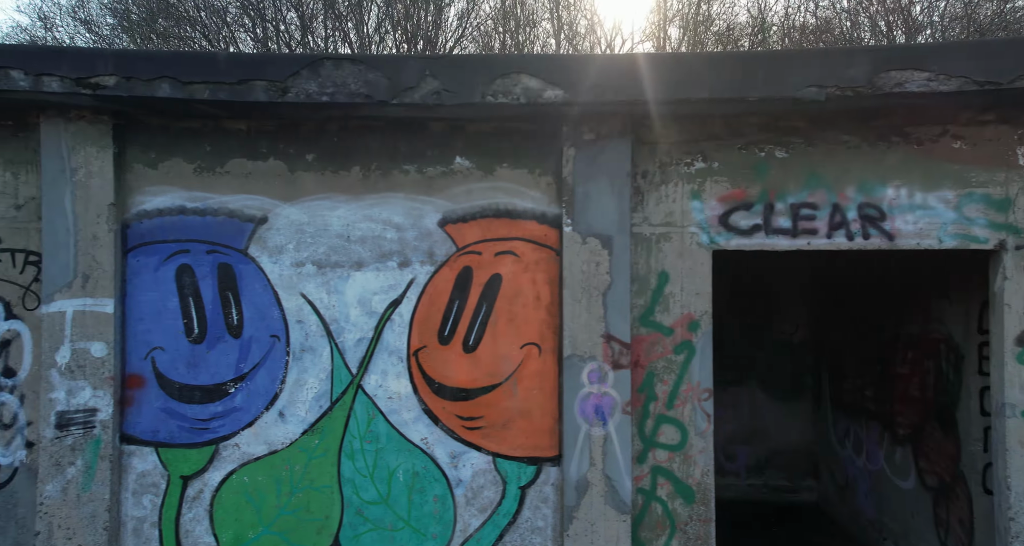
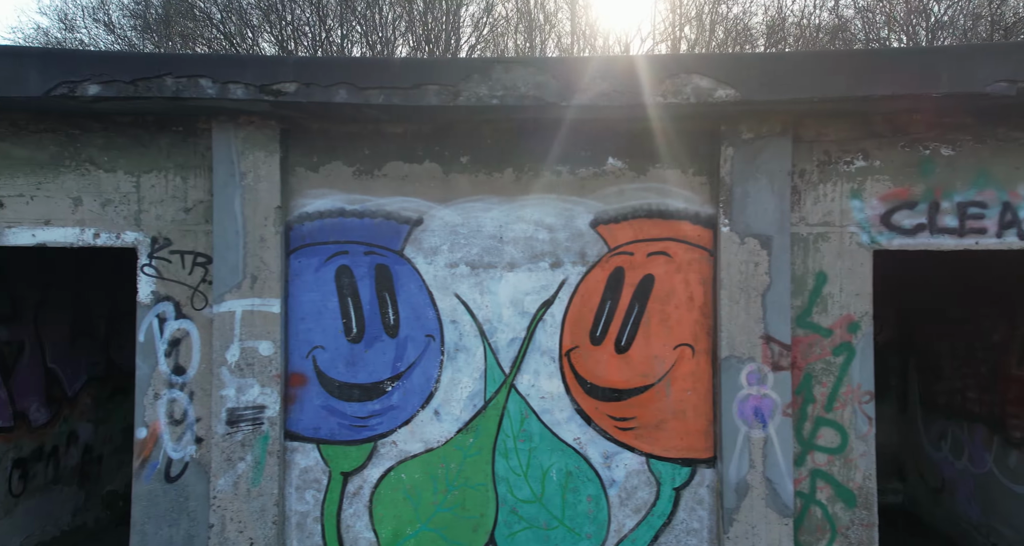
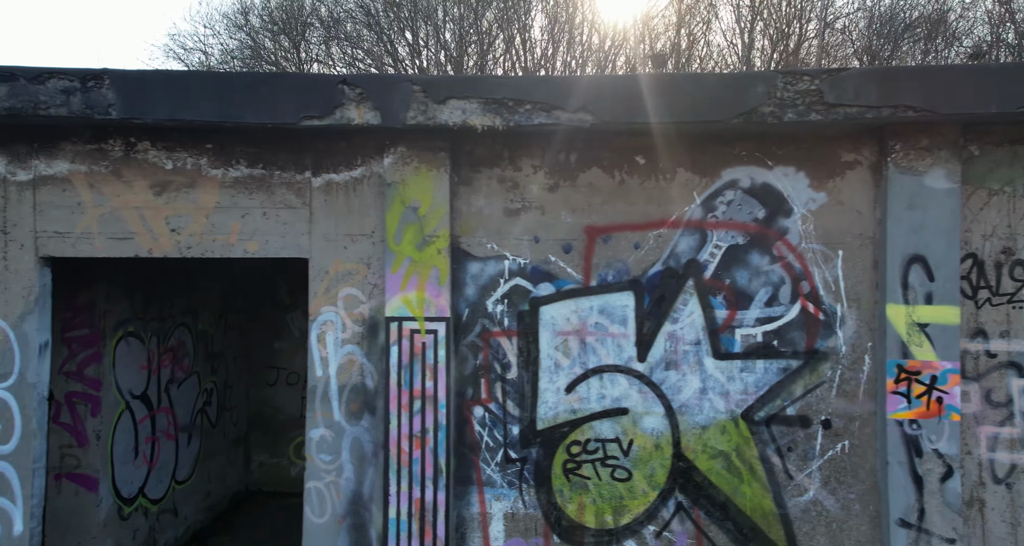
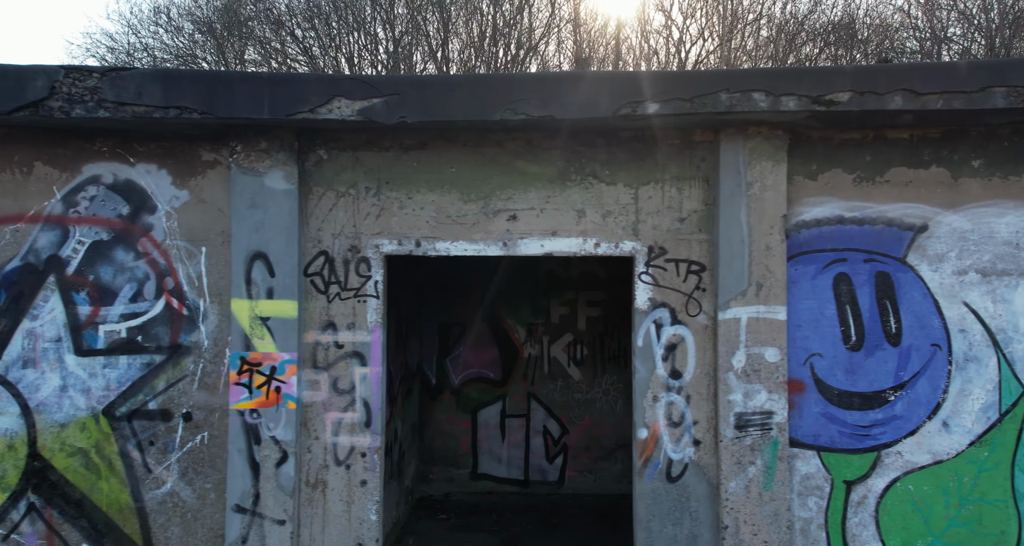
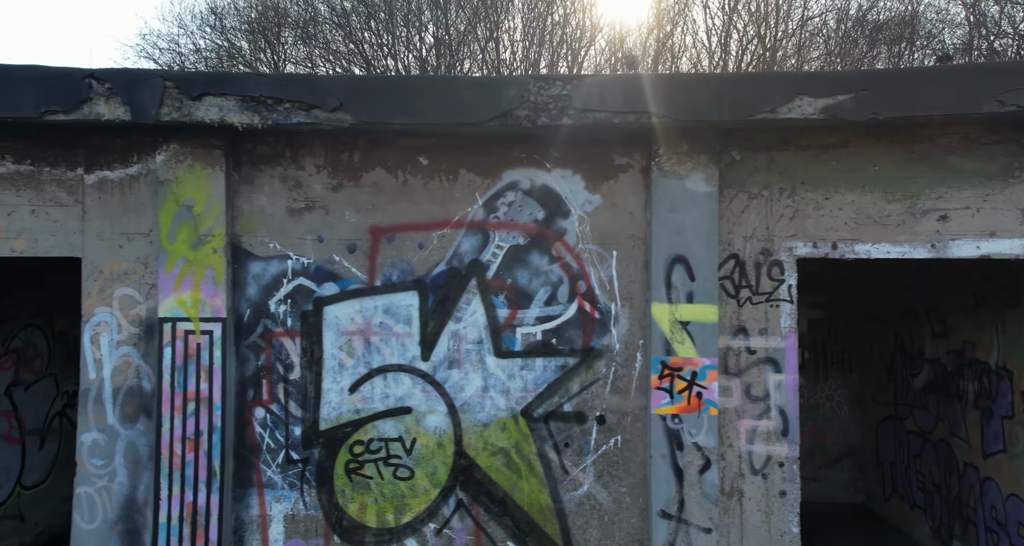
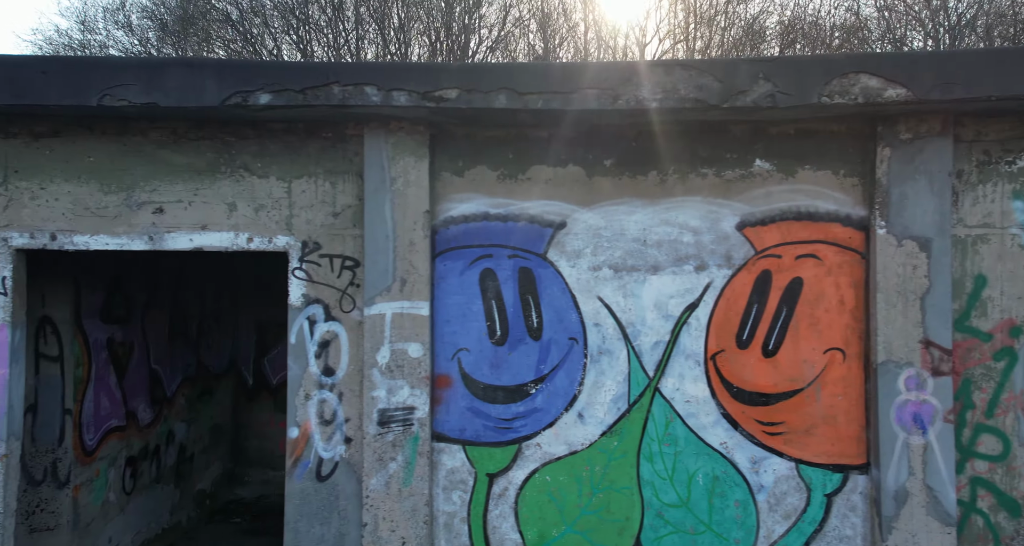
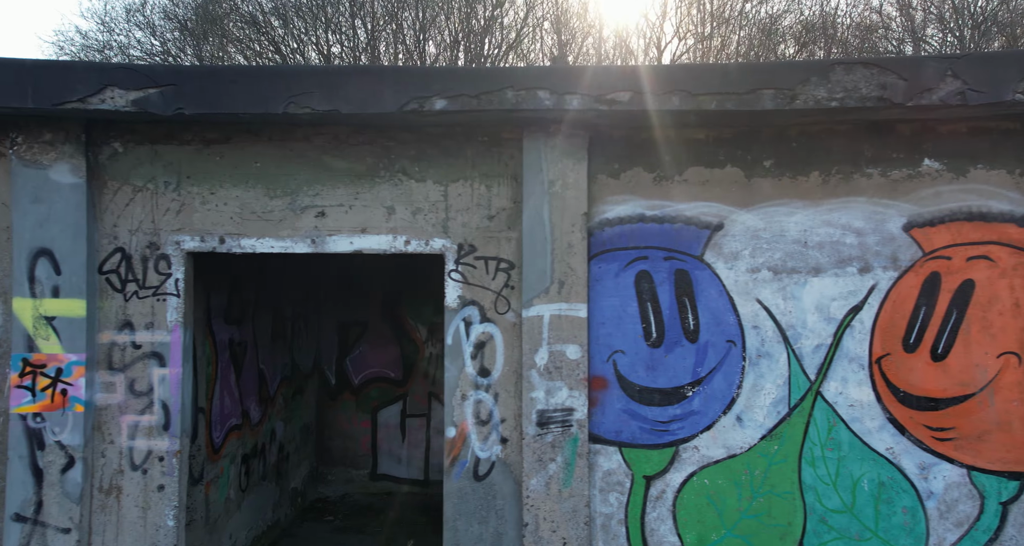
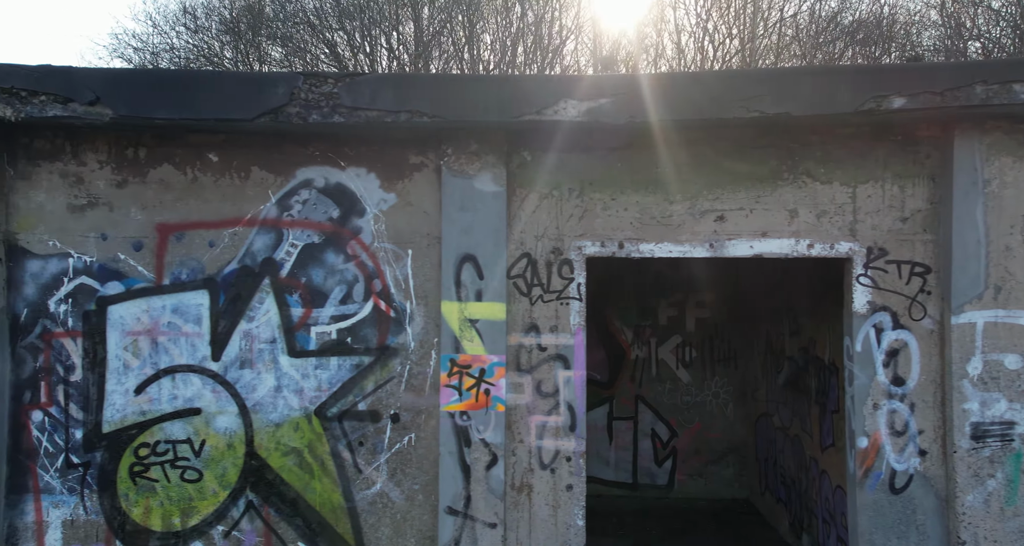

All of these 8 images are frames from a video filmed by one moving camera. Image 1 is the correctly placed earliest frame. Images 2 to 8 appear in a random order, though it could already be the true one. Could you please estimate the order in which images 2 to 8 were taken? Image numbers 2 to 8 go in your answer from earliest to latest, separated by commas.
2, 6, 7, 4, 8, 5, 3
